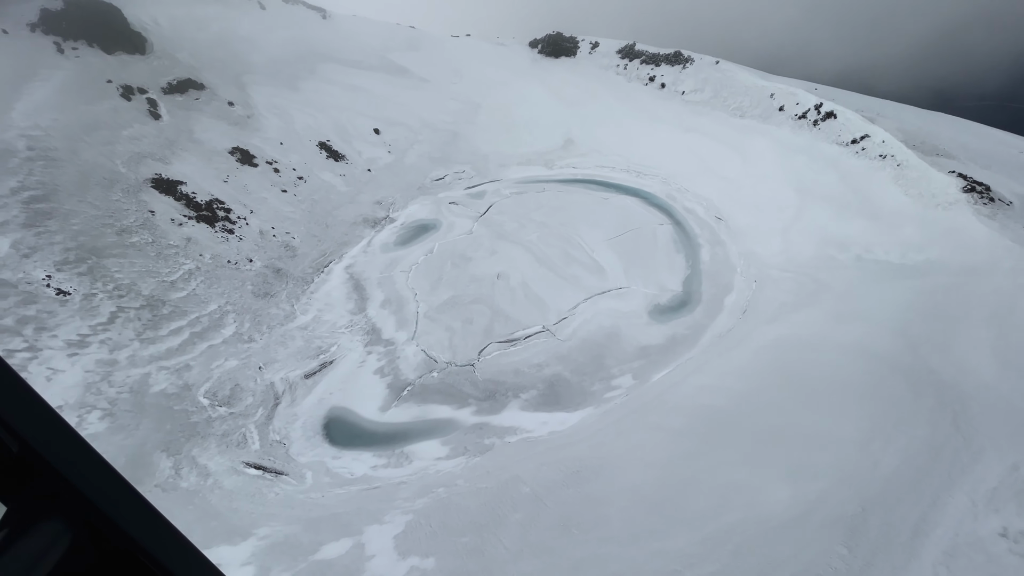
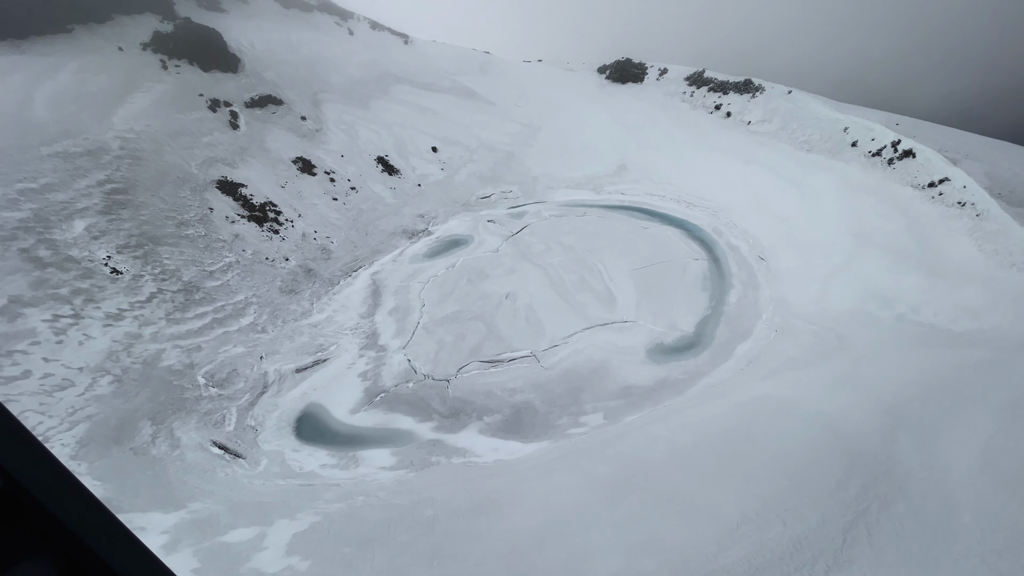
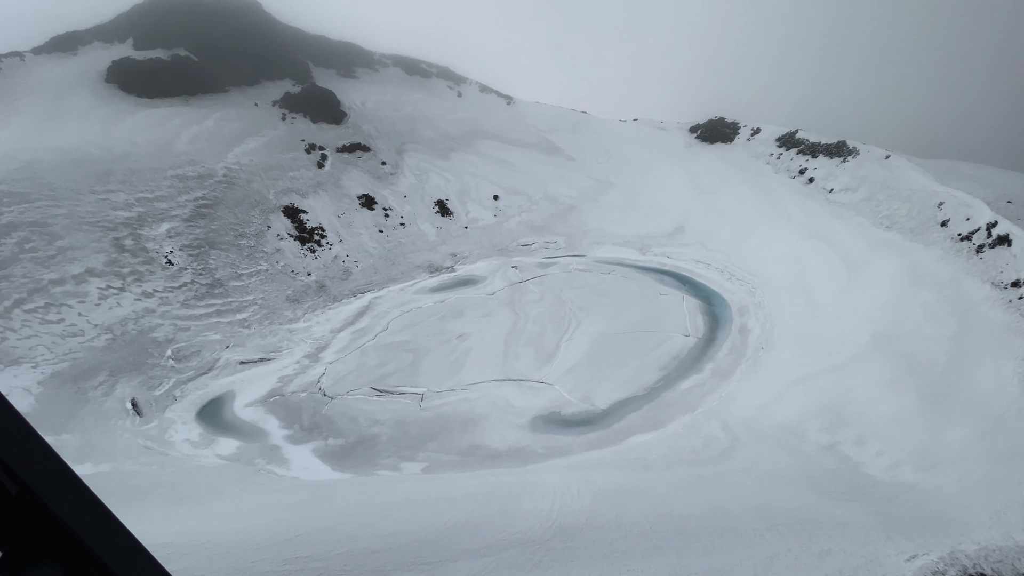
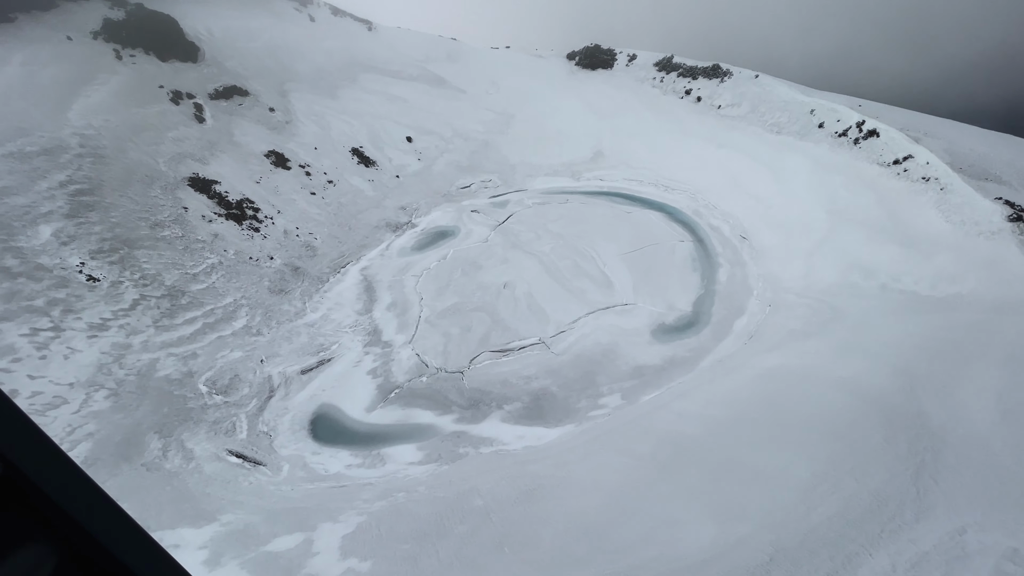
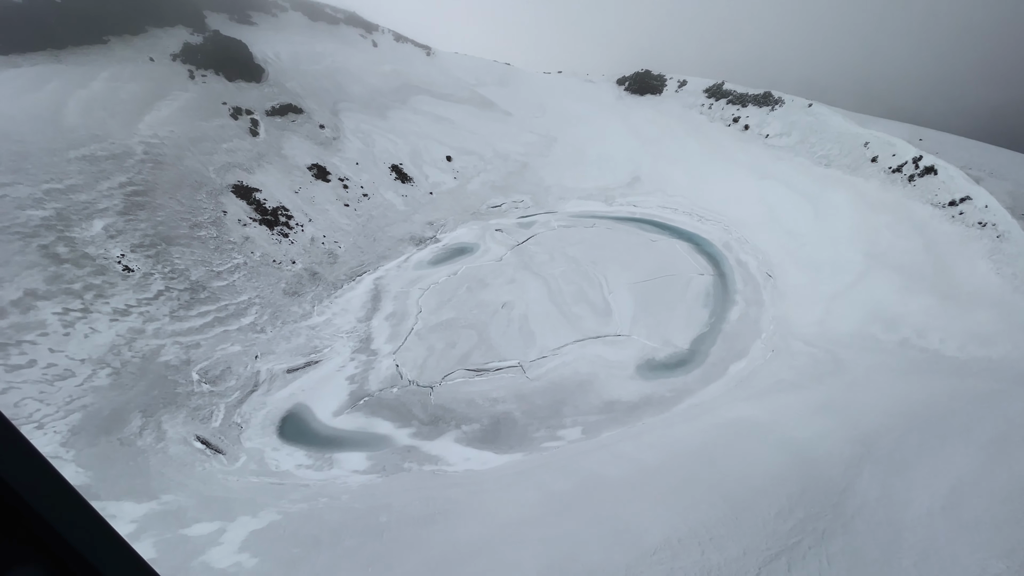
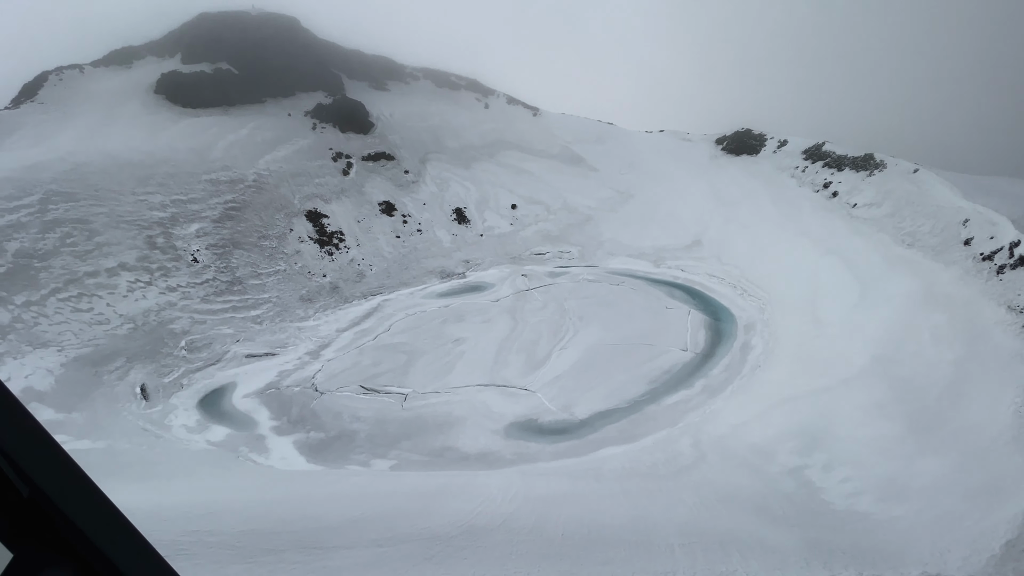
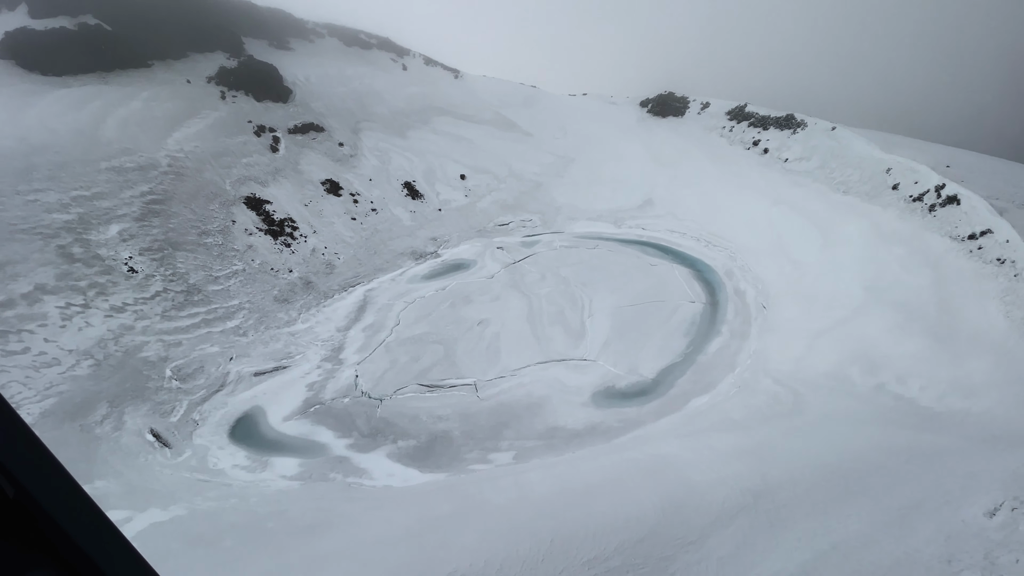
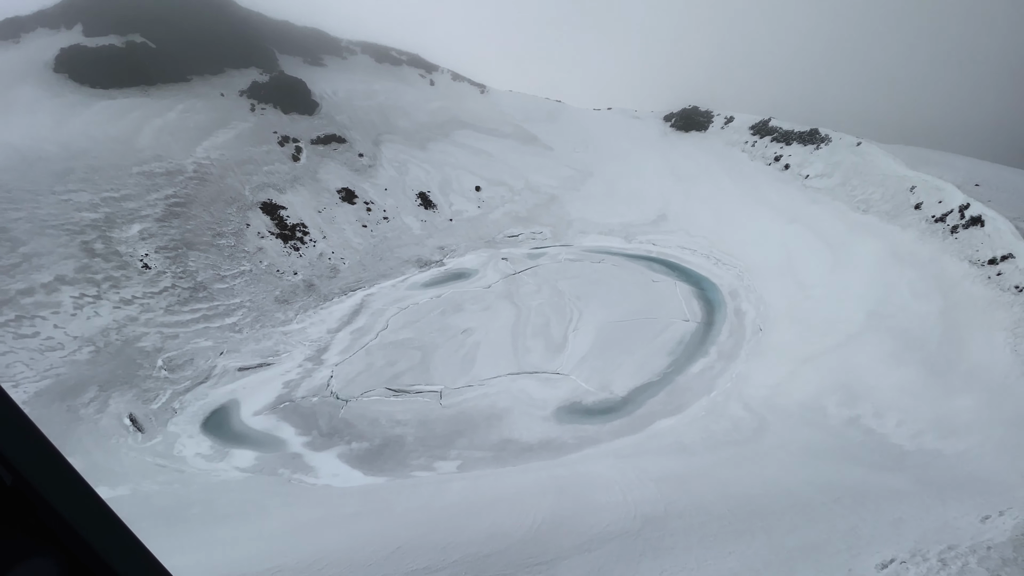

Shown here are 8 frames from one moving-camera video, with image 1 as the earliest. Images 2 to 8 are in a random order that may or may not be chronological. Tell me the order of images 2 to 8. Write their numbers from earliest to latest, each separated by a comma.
4, 2, 5, 7, 8, 3, 6
